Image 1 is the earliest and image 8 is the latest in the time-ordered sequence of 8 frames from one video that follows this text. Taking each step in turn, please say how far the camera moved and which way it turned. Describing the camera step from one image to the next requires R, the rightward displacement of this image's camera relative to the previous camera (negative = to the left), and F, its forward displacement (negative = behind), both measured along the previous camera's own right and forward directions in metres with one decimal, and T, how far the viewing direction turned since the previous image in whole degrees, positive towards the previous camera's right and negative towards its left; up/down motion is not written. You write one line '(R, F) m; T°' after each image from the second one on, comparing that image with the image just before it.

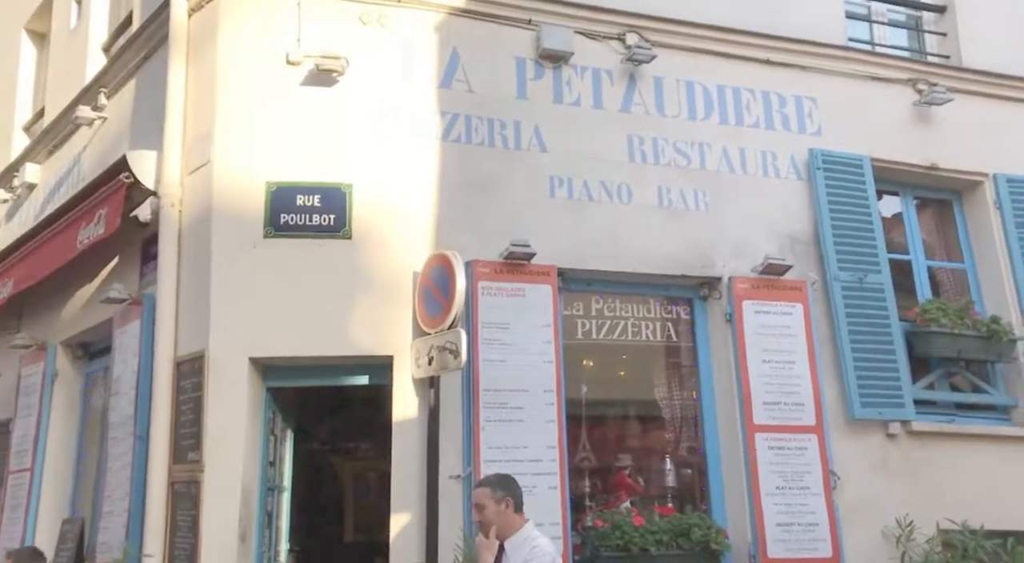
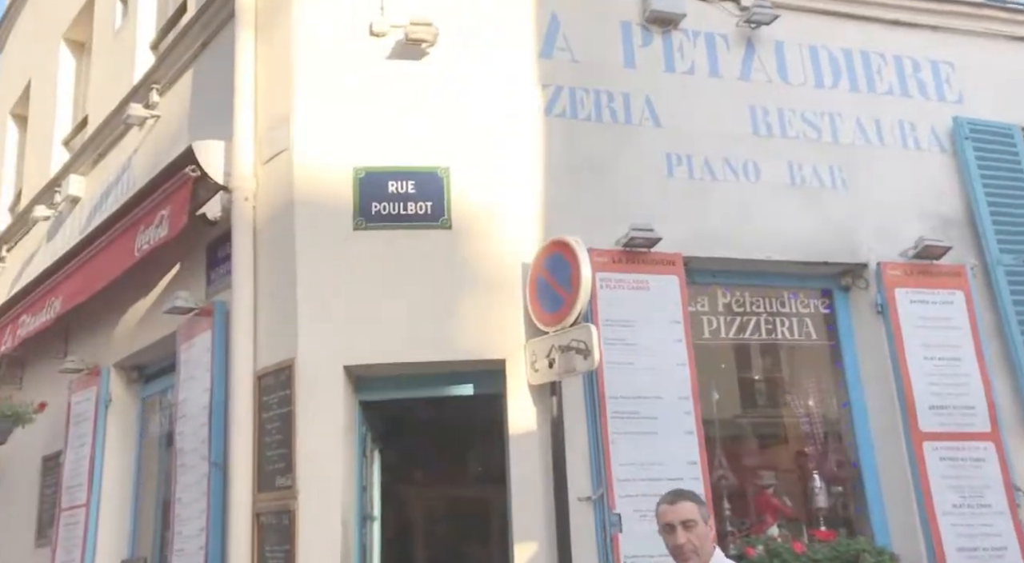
(-0.5, +0.7) m; -1°
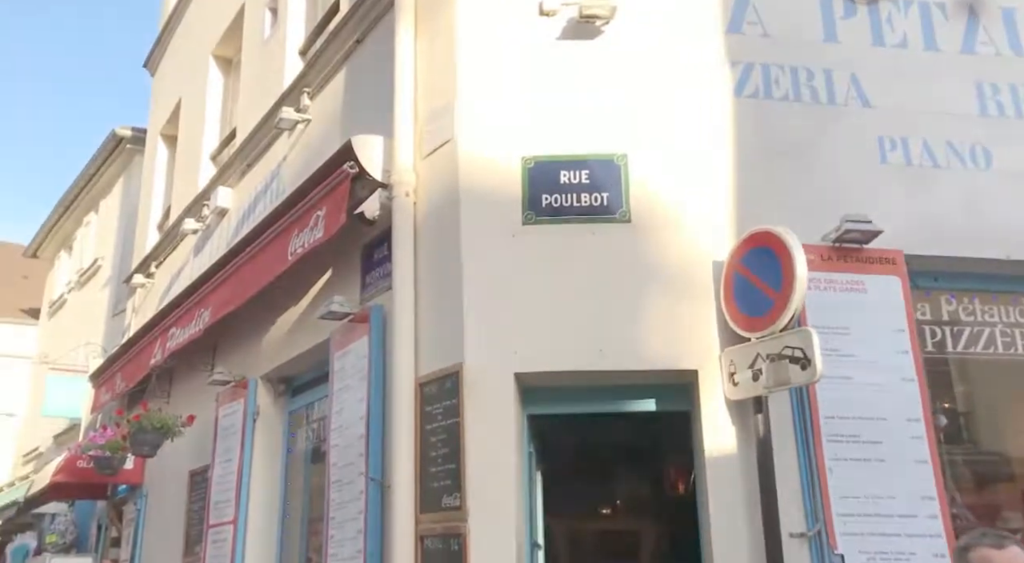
(-0.3, +0.5) m; -7°
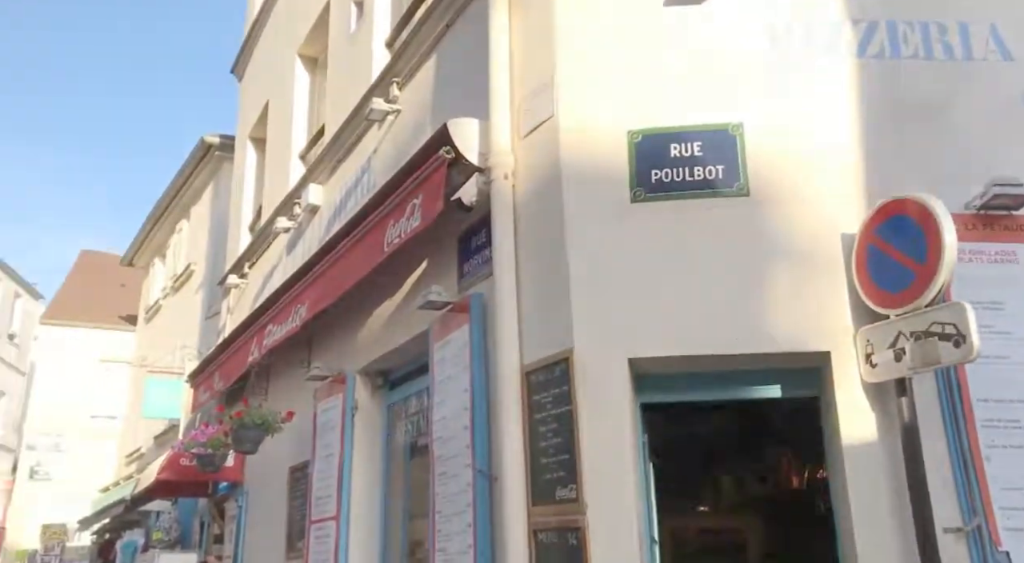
(-0.1, +0.2) m; -5°
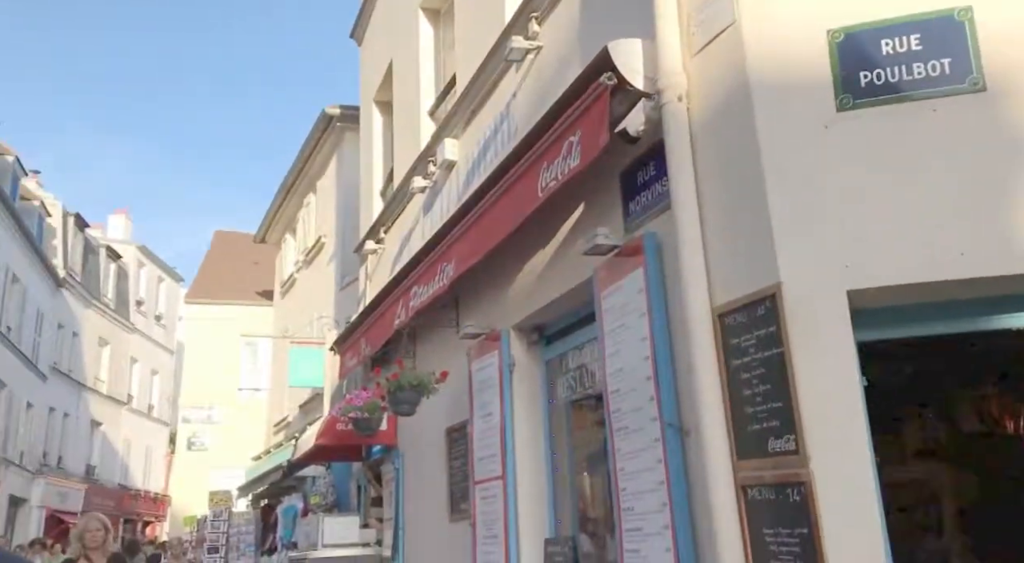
(-0.3, +0.4) m; -7°
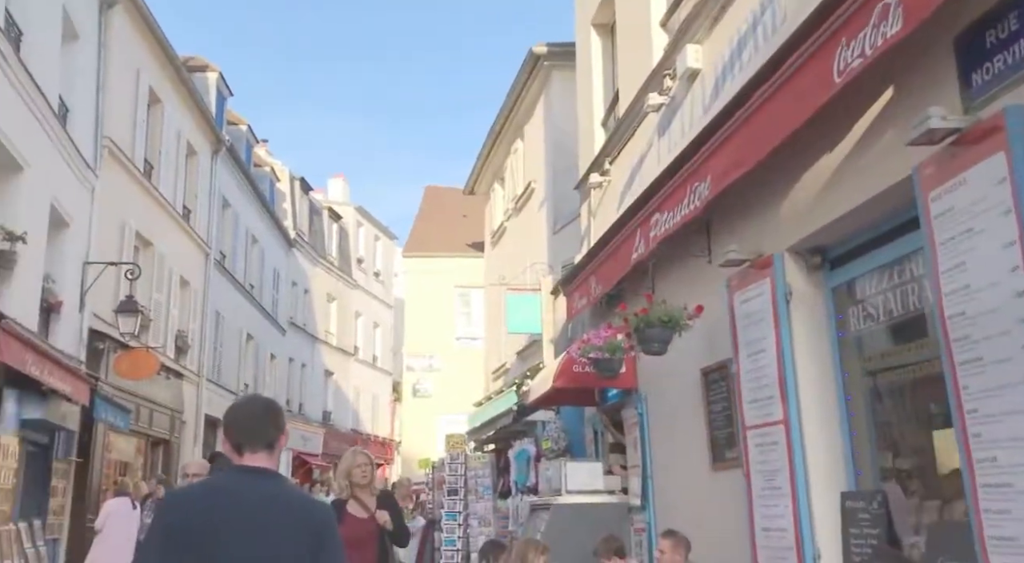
(-0.4, +0.7) m; -12°
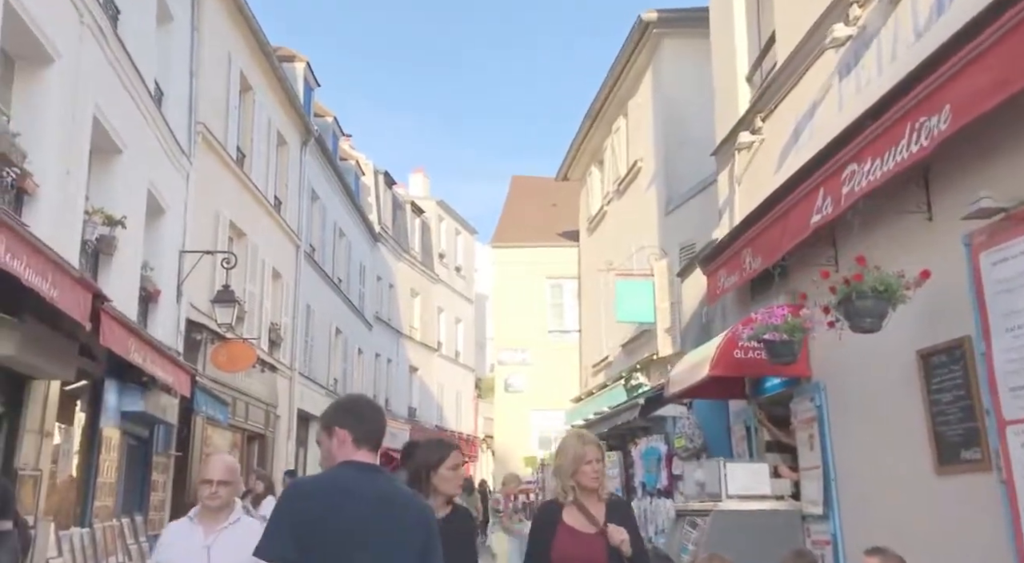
(-0.7, +1.0) m; -4°
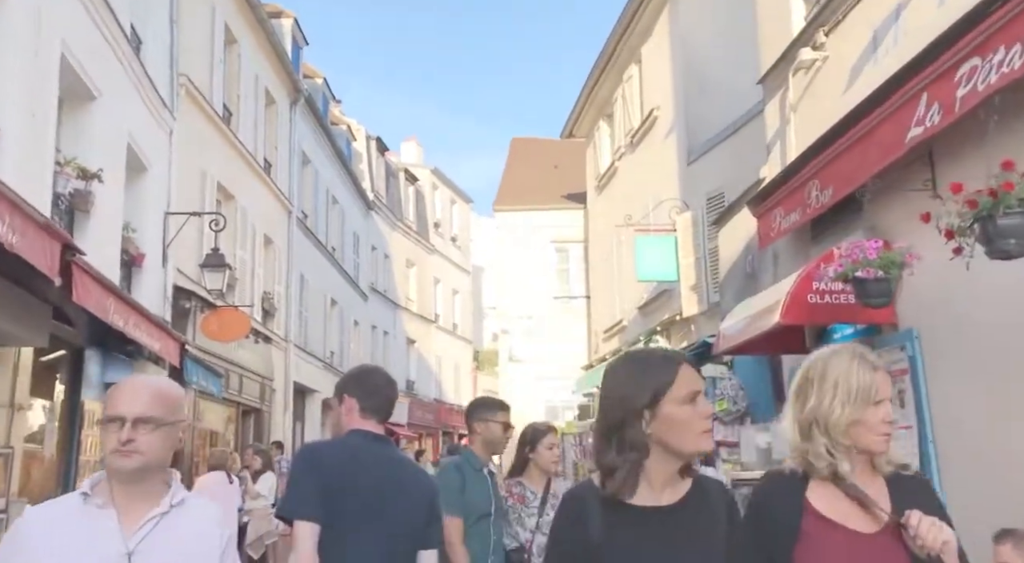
(-0.3, +1.2) m; +1°
